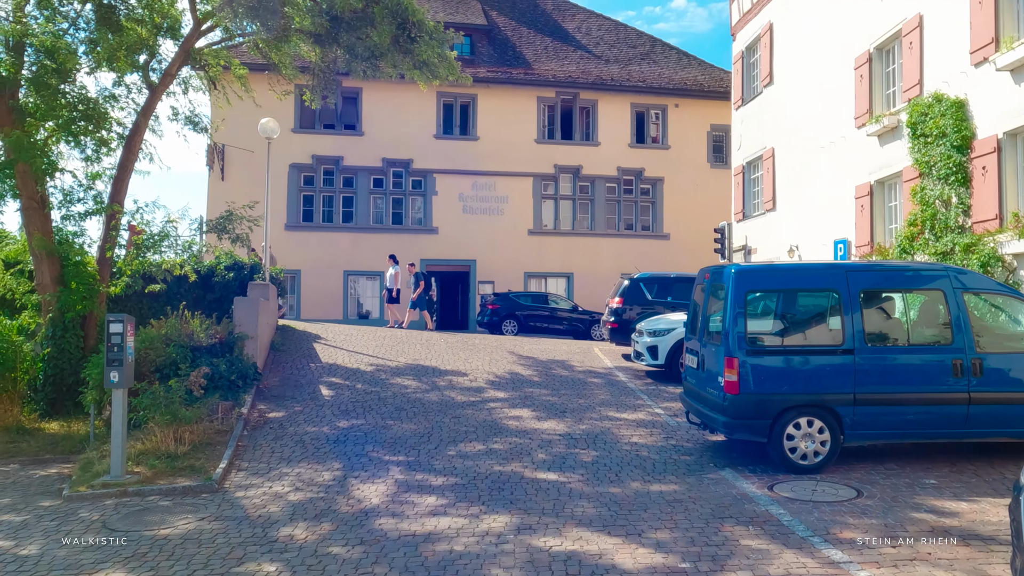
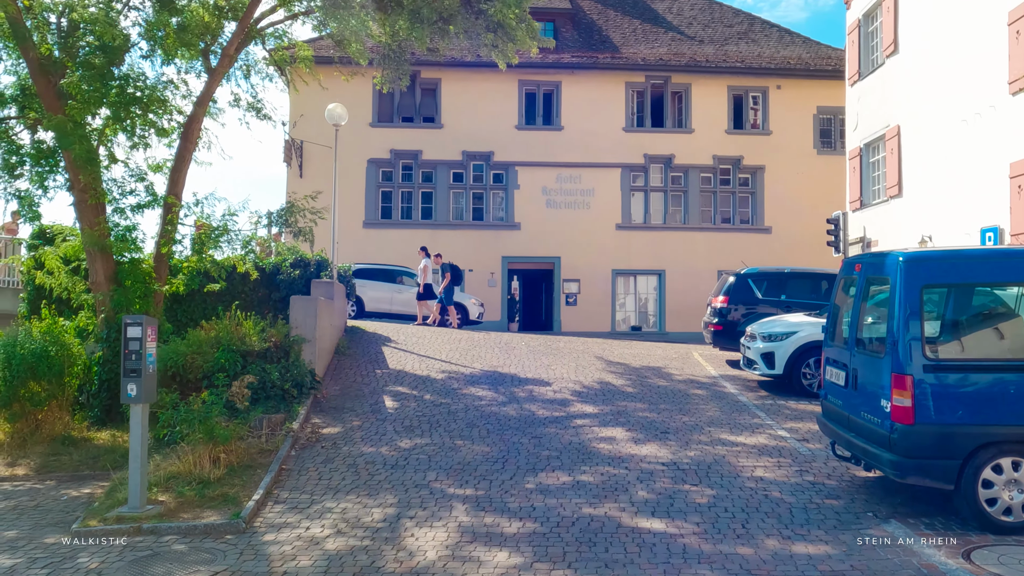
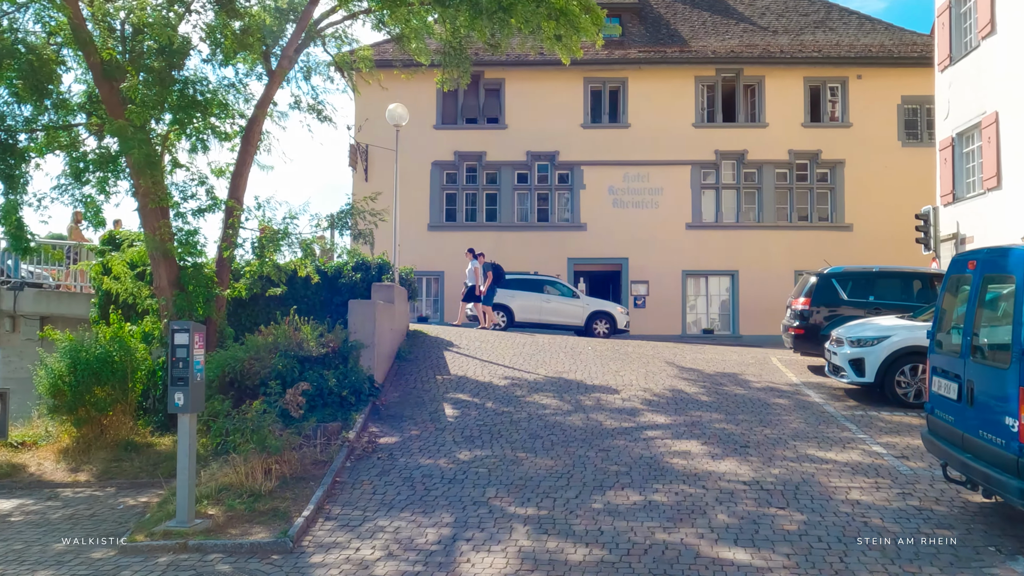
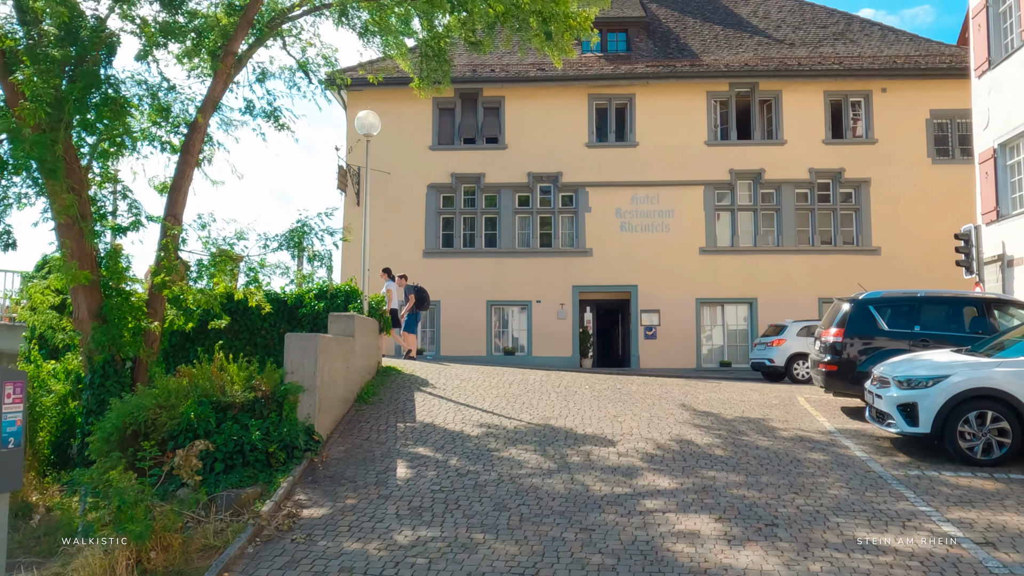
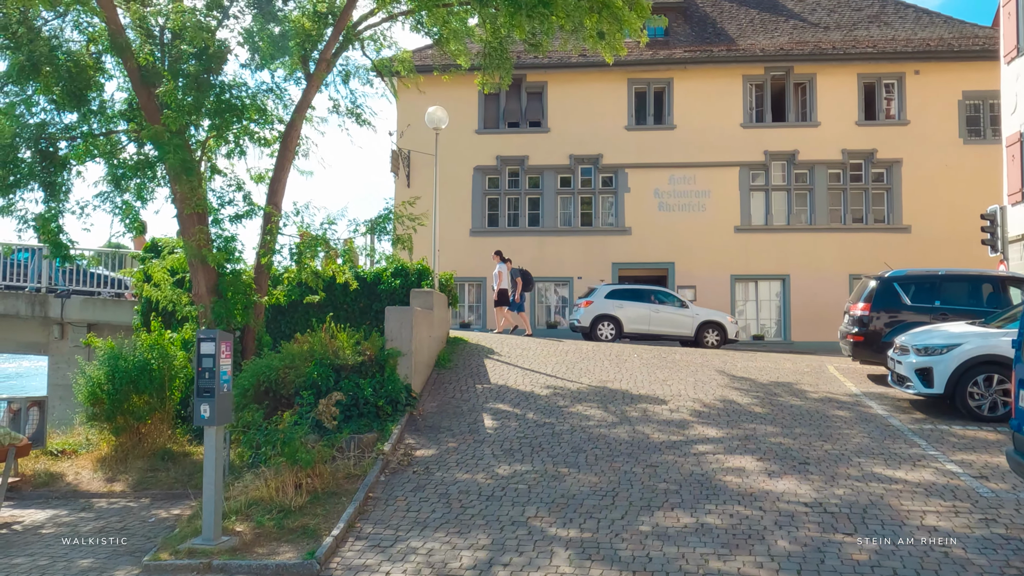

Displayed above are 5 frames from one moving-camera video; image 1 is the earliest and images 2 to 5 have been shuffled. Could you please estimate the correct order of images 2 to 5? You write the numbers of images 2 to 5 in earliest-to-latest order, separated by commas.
2, 3, 5, 4
